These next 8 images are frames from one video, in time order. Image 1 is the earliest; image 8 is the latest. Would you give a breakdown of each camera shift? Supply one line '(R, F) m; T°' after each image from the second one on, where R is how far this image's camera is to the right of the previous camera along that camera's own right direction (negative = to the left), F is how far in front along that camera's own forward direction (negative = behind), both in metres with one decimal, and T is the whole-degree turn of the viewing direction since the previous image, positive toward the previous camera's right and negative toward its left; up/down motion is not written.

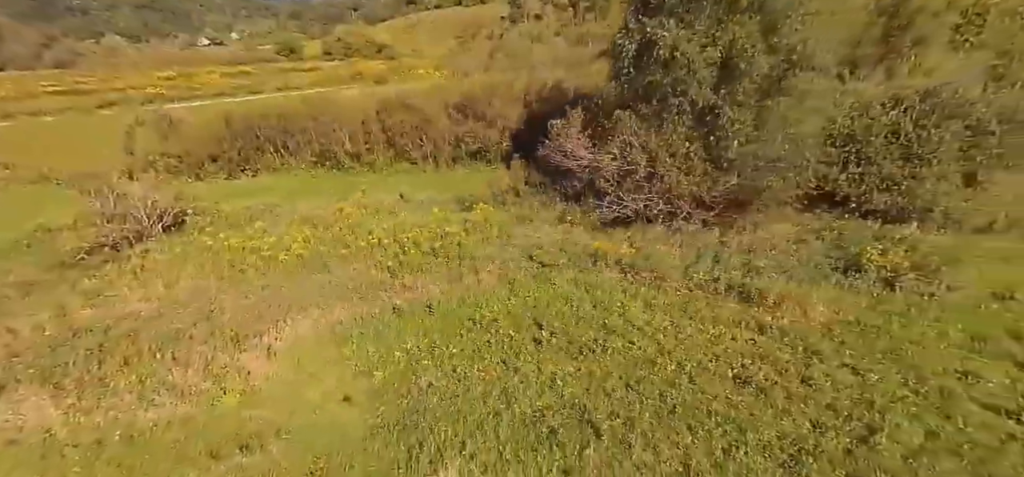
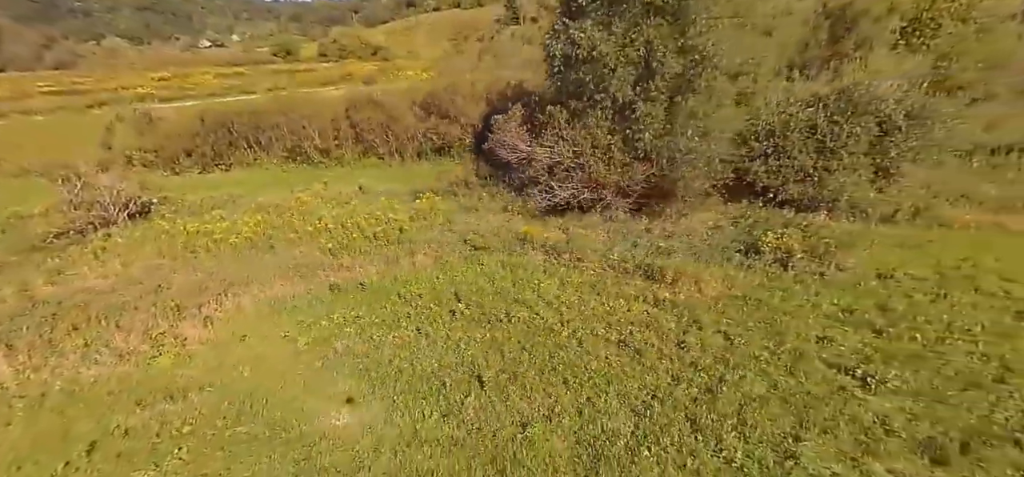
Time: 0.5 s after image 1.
(+1.7, -0.9) m; 0°
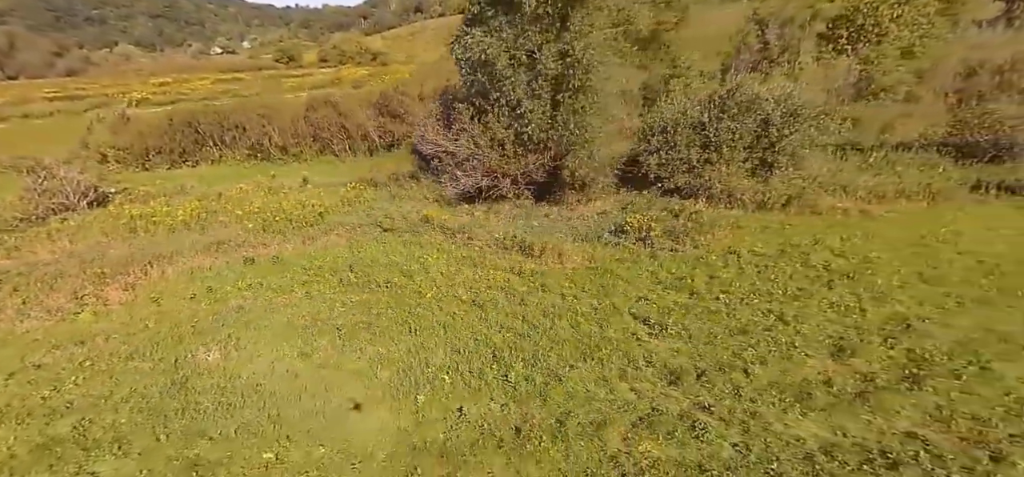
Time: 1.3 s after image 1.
(+2.9, -1.5) m; -1°
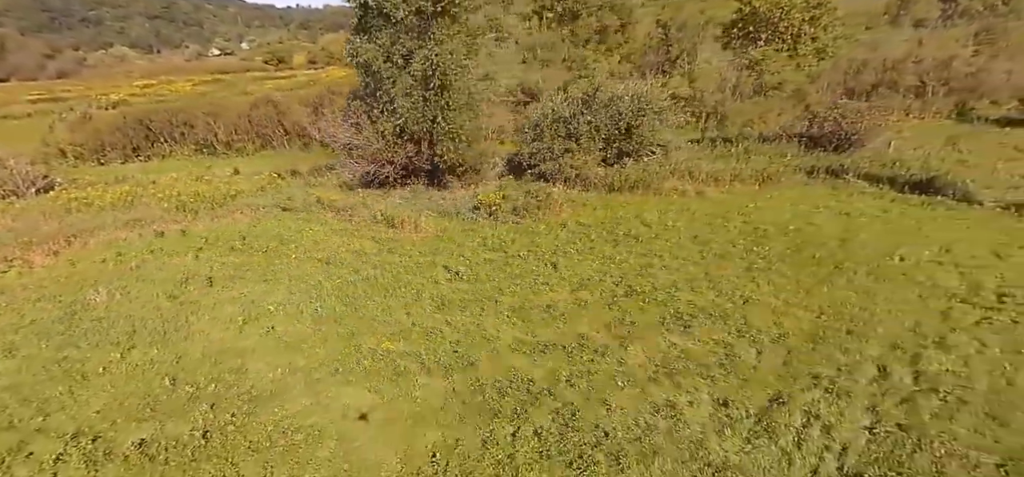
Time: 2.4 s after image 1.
(+4.1, -2.6) m; 0°
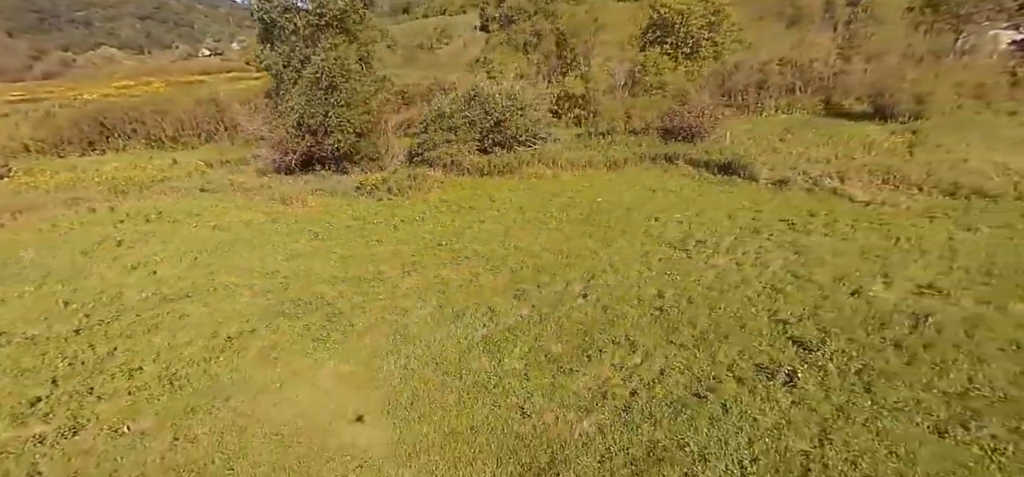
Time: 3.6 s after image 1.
(+4.5, -3.3) m; +1°
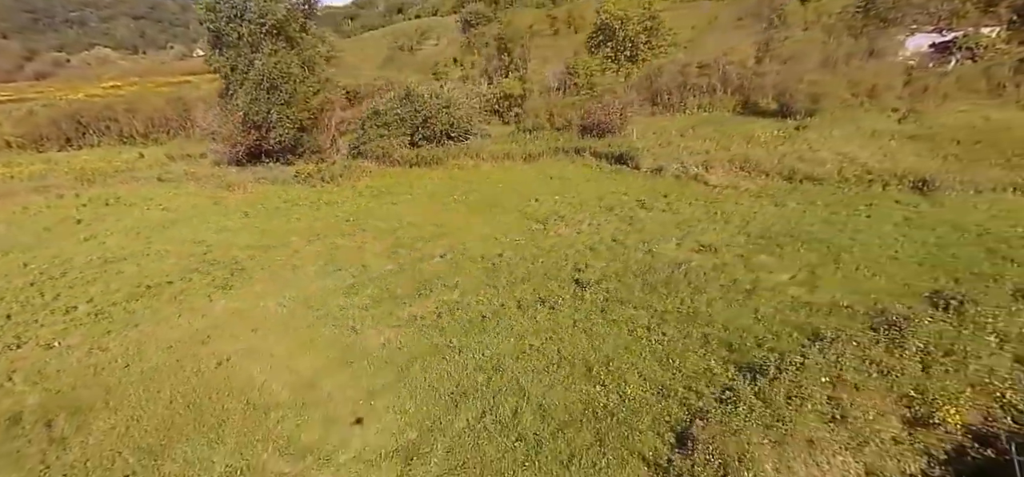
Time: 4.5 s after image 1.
(+3.3, -2.6) m; 0°
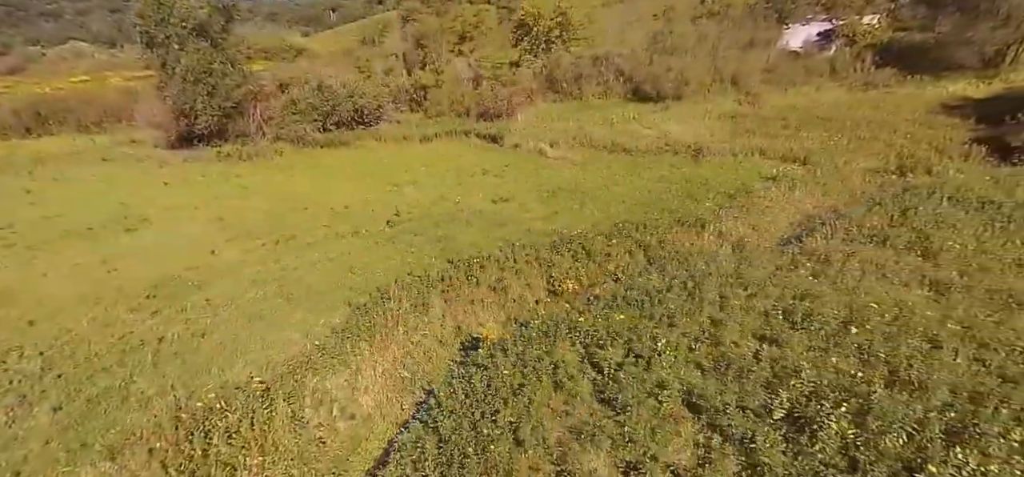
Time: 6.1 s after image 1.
(+4.9, -4.3) m; +1°
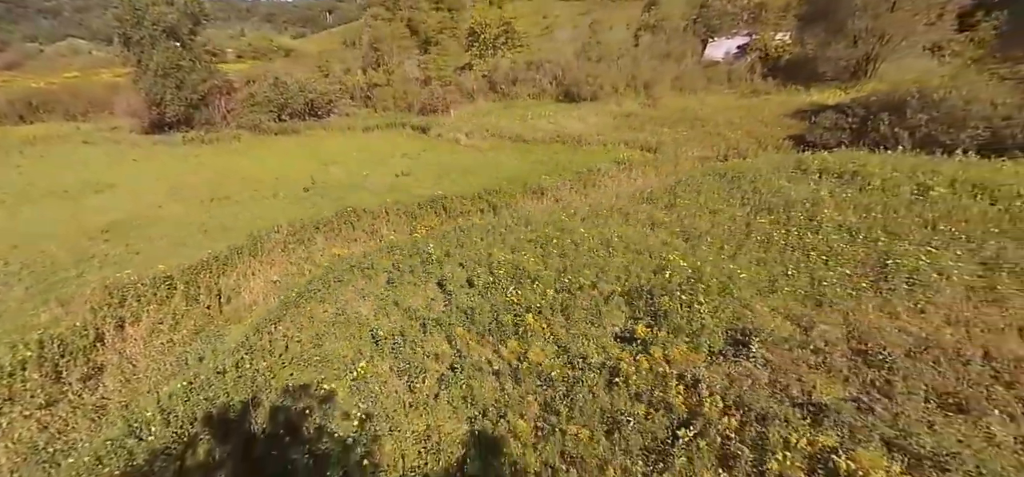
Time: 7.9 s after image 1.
(+3.9, -3.9) m; +1°
